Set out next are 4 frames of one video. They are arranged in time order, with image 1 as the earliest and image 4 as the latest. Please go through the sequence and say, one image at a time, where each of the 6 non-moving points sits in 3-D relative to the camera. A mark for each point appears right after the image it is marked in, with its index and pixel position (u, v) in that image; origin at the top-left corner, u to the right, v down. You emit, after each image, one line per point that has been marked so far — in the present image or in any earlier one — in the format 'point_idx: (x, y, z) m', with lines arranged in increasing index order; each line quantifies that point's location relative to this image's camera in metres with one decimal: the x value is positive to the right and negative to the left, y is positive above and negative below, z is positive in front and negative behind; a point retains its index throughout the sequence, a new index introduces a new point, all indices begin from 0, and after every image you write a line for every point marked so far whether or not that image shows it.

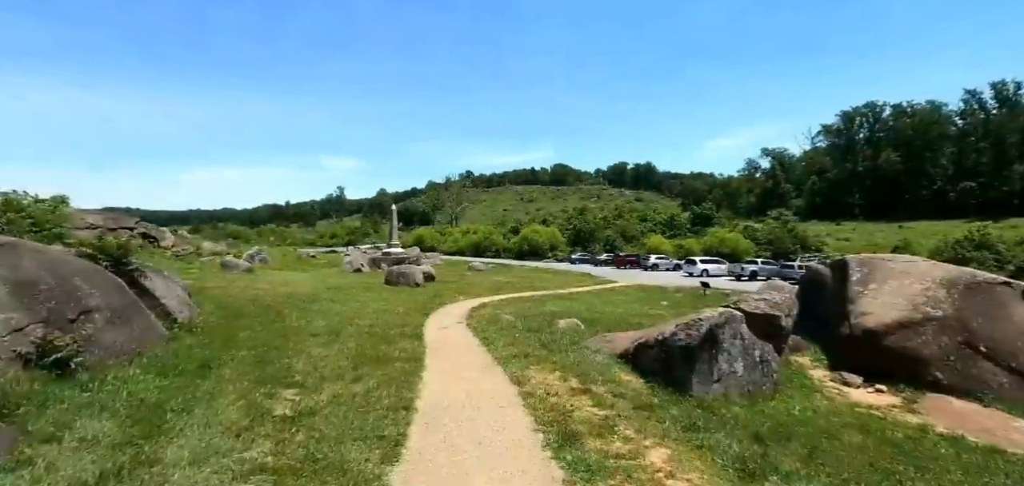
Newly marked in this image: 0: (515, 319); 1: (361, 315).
0: (+0.1, -2.6, +18.6) m
1: (-5.3, -2.6, +19.1) m
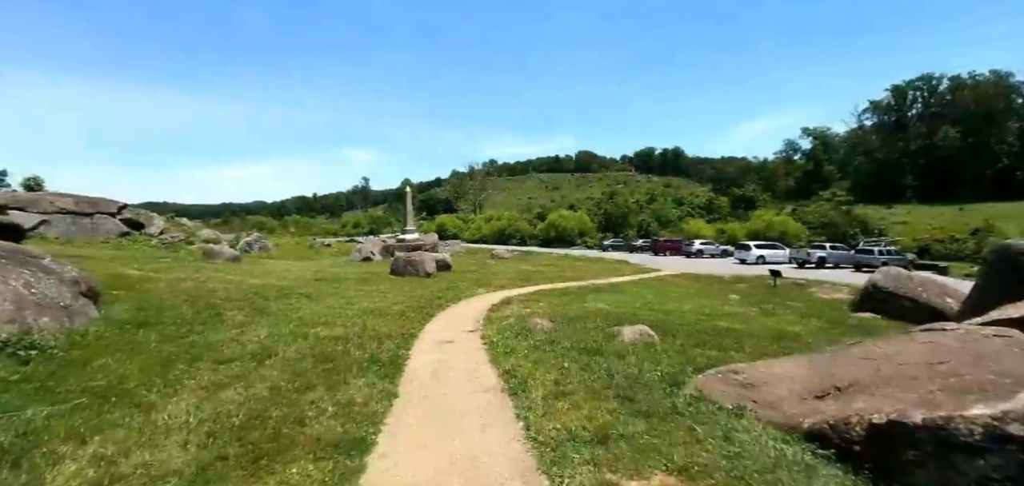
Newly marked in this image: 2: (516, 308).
0: (+1.0, -1.9, +12.6) m
1: (-4.4, -1.9, +13.4) m
2: (+0.1, -2.1, +17.7) m
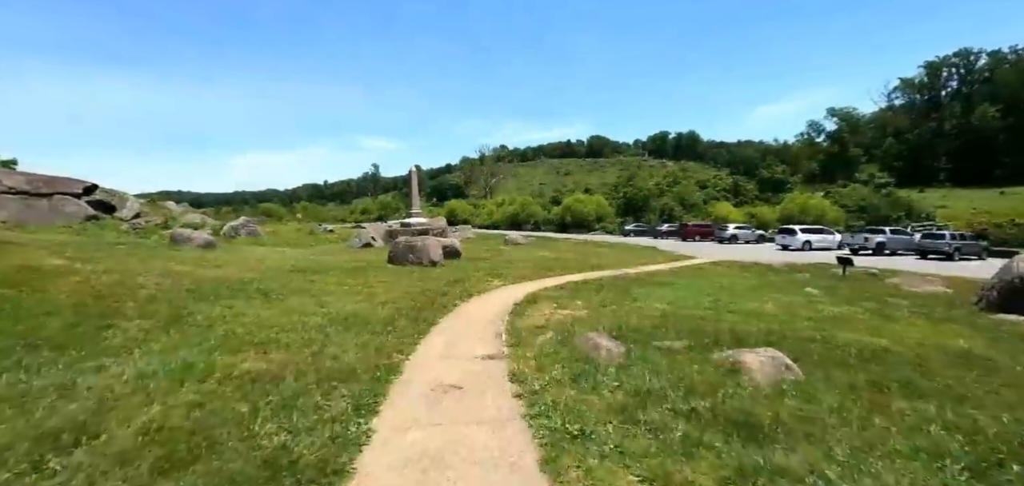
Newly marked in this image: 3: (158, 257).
0: (+1.6, -1.5, +7.8) m
1: (-3.7, -1.5, +8.7) m
2: (+0.9, -1.6, +13.0) m
3: (-12.7, -0.5, +19.3) m
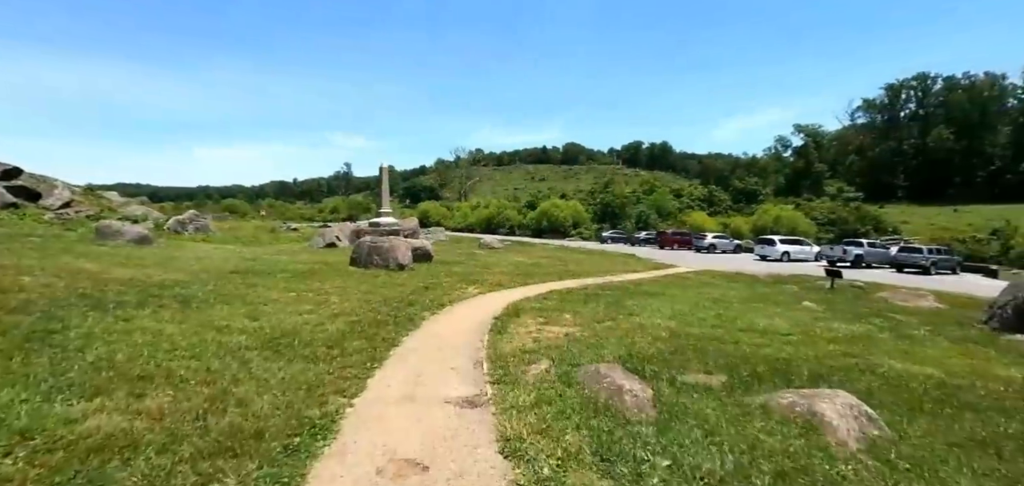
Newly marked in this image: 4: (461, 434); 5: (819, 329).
0: (+1.5, -1.6, +5.8) m
1: (-3.9, -1.4, +6.3) m
2: (+0.5, -1.7, +10.9) m
3: (-13.4, -0.3, +16.5) m
4: (-0.4, -1.6, +4.5) m
5: (+7.7, -2.1, +13.5) m
